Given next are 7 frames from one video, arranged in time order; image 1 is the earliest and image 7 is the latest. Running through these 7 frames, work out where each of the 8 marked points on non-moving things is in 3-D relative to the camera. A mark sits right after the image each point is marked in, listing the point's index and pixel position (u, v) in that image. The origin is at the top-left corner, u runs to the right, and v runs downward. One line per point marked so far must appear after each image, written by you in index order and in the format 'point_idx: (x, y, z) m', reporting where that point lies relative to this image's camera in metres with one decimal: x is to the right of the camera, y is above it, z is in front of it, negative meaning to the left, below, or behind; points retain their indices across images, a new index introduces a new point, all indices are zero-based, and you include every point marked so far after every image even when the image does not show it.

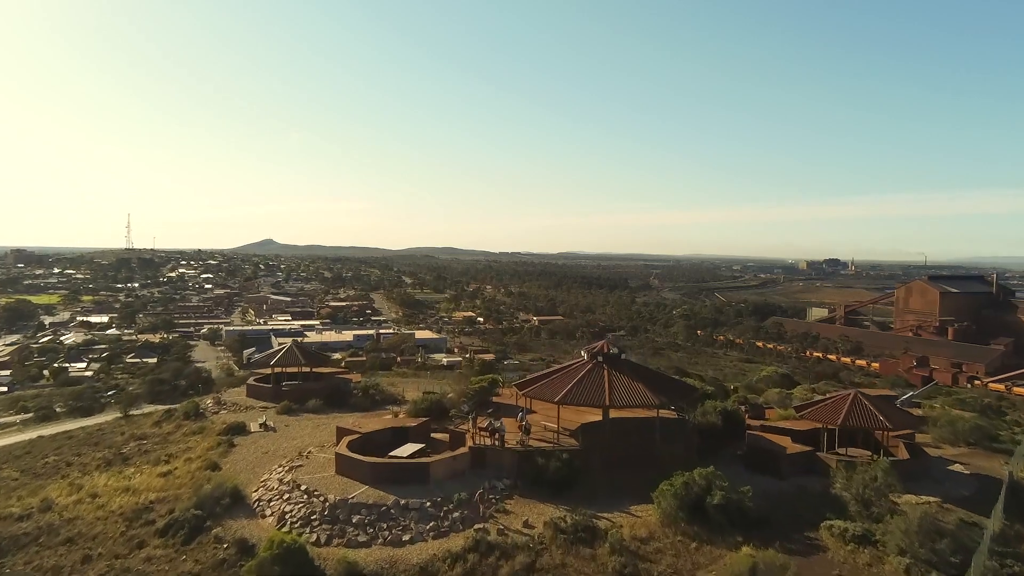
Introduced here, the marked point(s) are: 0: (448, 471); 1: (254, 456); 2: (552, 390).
0: (-1.4, -4.1, +16.8) m
1: (-6.8, -4.4, +19.7) m
2: (+1.0, -2.5, +18.5) m
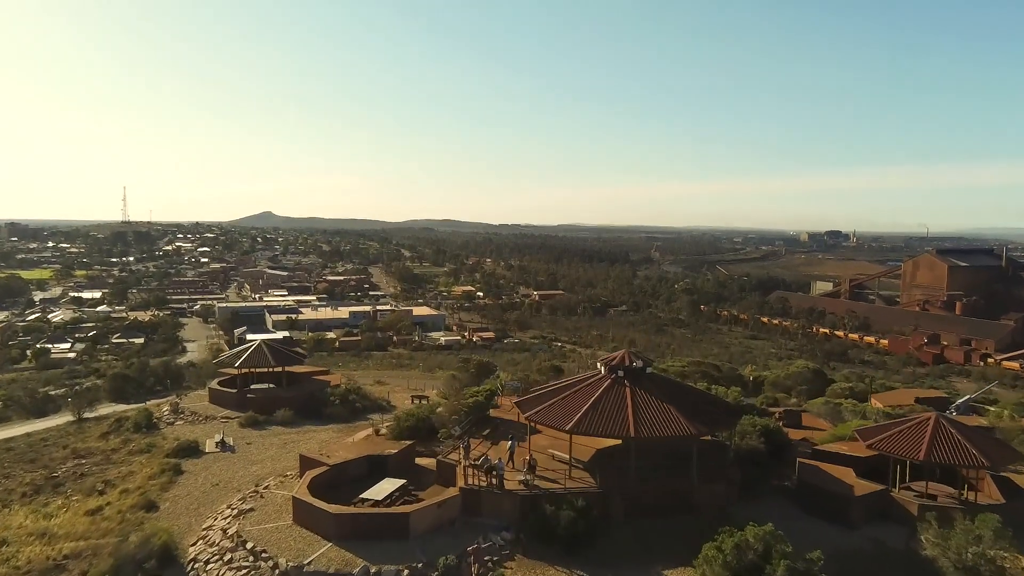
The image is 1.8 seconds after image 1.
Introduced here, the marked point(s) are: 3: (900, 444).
0: (-1.4, -4.1, +13.4) m
1: (-6.7, -4.4, +16.3) m
2: (+1.0, -2.5, +15.0) m
3: (+7.7, -3.1, +14.8) m
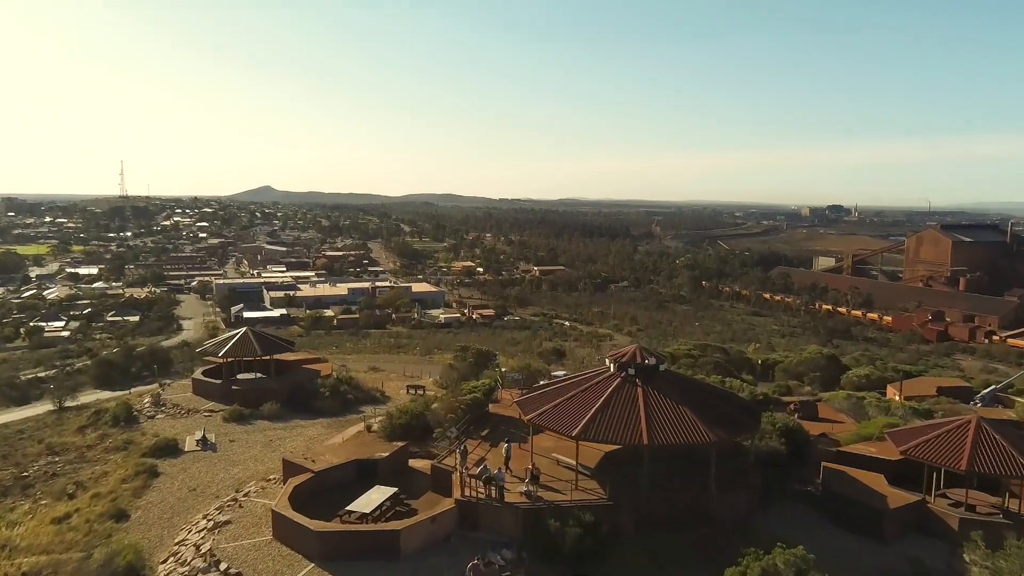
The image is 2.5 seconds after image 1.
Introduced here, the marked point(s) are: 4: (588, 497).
0: (-1.4, -4.0, +12.2) m
1: (-6.7, -4.2, +15.1) m
2: (+1.0, -2.3, +13.7) m
3: (+7.7, -2.9, +13.6) m
4: (+1.3, -3.5, +12.8) m
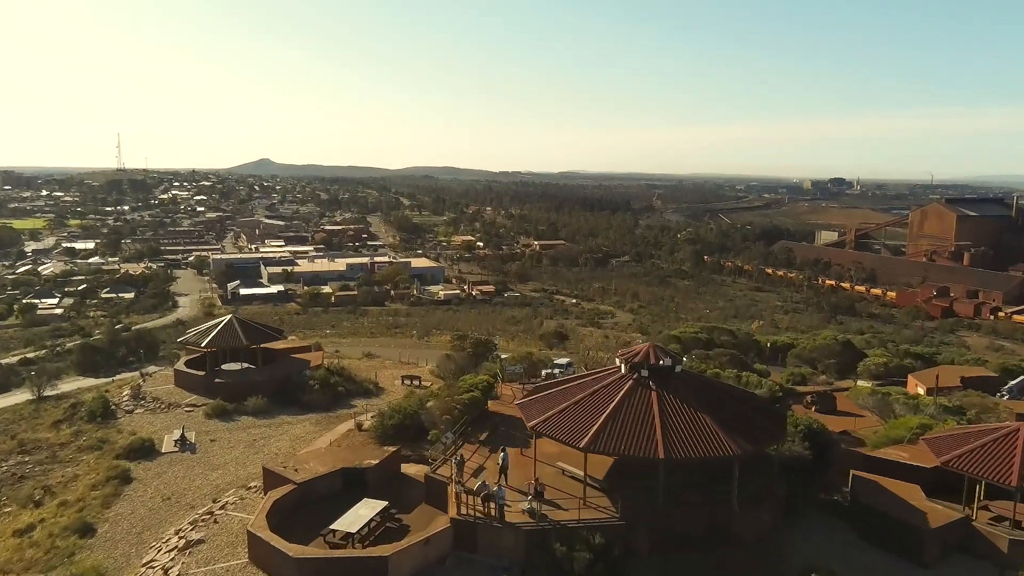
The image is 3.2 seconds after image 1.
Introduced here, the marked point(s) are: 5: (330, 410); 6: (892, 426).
0: (-1.4, -4.0, +10.9) m
1: (-6.7, -4.0, +13.8) m
2: (+1.0, -2.3, +12.4) m
3: (+7.7, -2.8, +12.3) m
4: (+1.3, -3.5, +11.5) m
5: (-4.7, -3.2, +19.6) m
6: (+8.3, -3.0, +16.4) m
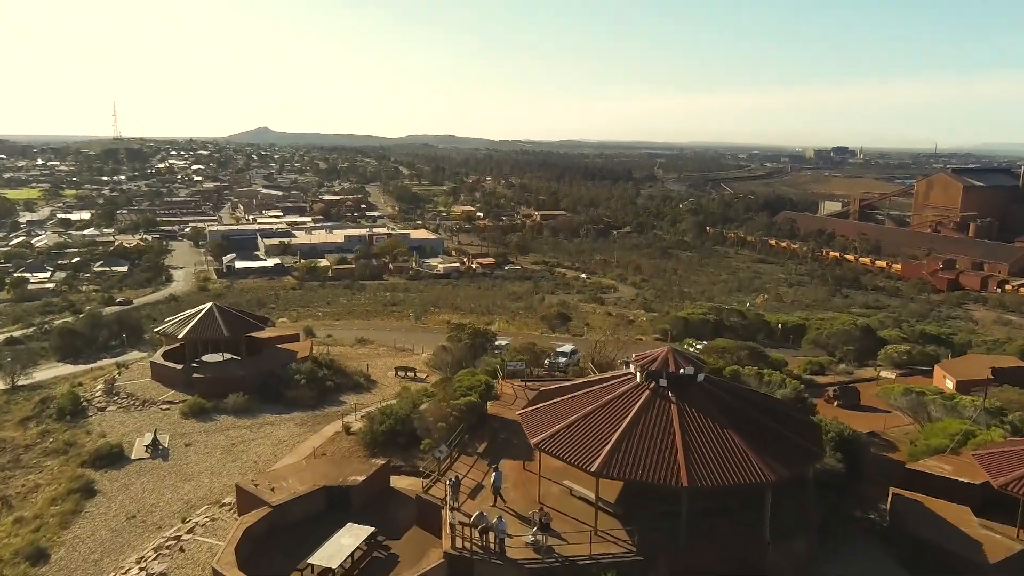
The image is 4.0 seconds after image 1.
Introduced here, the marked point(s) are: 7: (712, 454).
0: (-1.3, -4.0, +9.6) m
1: (-6.7, -4.0, +12.5) m
2: (+1.1, -2.3, +11.0) m
3: (+7.7, -2.8, +10.9) m
4: (+1.3, -3.5, +10.2) m
5: (-4.7, -2.9, +18.2) m
6: (+8.3, -2.8, +15.0) m
7: (+2.8, -2.3, +10.4) m
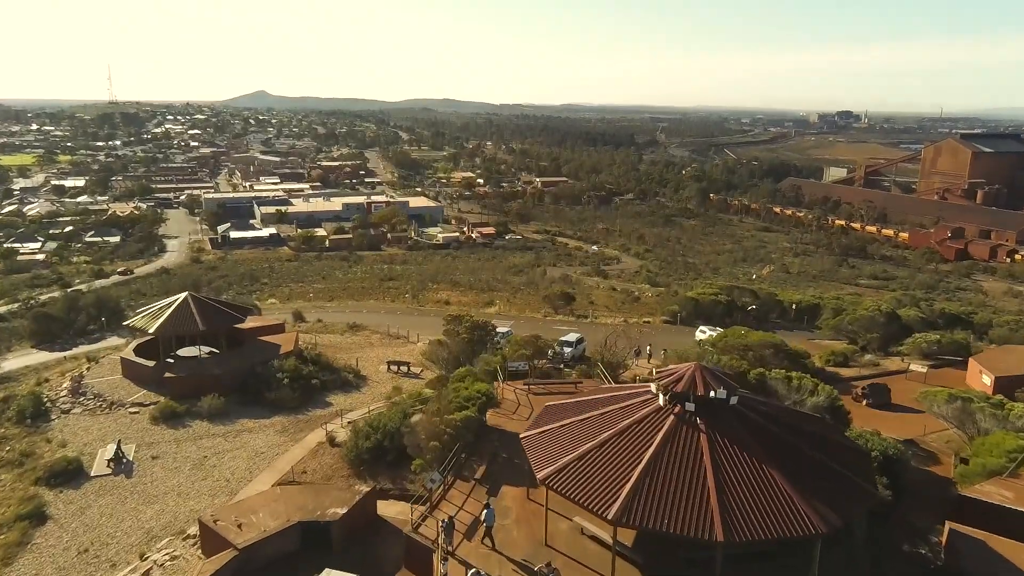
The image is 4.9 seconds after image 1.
0: (-1.3, -4.3, +8.1) m
1: (-6.6, -4.1, +11.0) m
2: (+1.1, -2.4, +9.4) m
3: (+7.8, -3.0, +9.3) m
4: (+1.4, -3.7, +8.6) m
5: (-4.7, -2.7, +16.6) m
6: (+8.3, -2.8, +13.4) m
7: (+2.8, -2.4, +8.8) m
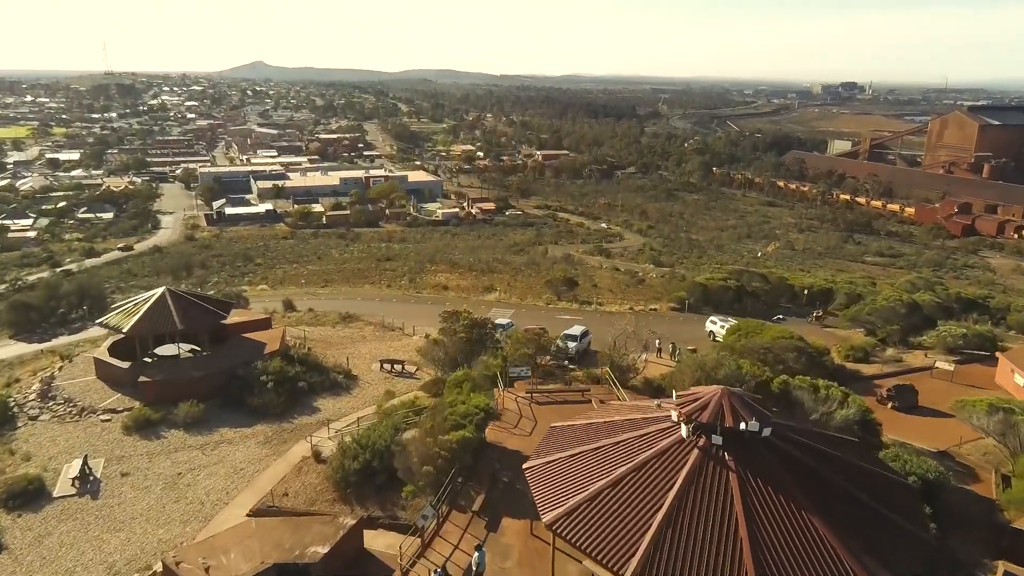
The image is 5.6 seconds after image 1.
0: (-1.3, -4.5, +7.0) m
1: (-6.6, -4.2, +9.9) m
2: (+1.1, -2.6, +8.2) m
3: (+7.8, -3.2, +8.2) m
4: (+1.4, -3.9, +7.5) m
5: (-4.7, -2.6, +15.5) m
6: (+8.4, -2.9, +12.2) m
7: (+2.8, -2.7, +7.6) m
